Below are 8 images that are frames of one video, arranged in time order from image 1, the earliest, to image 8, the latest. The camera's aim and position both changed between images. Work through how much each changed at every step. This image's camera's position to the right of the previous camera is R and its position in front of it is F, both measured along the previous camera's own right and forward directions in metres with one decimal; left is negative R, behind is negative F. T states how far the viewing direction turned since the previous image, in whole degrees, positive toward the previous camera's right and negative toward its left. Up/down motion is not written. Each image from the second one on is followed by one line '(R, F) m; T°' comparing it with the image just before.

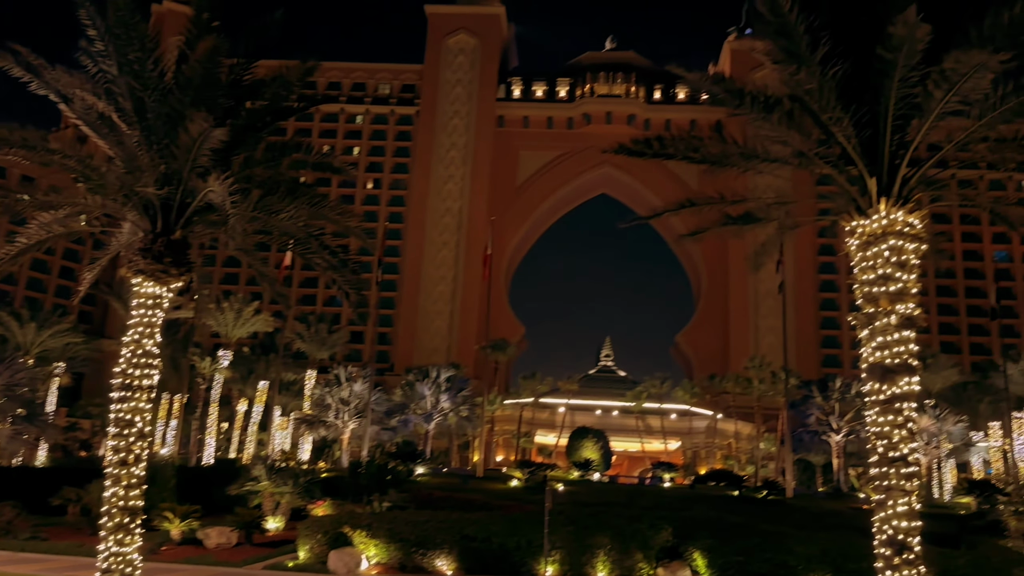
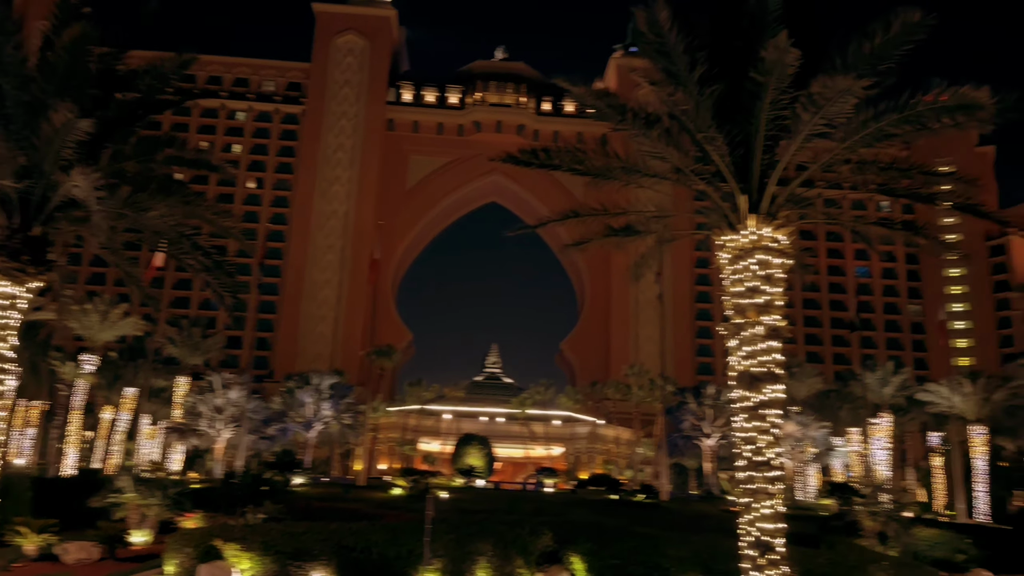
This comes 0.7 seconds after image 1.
(+0.1, 0.0) m; +8°
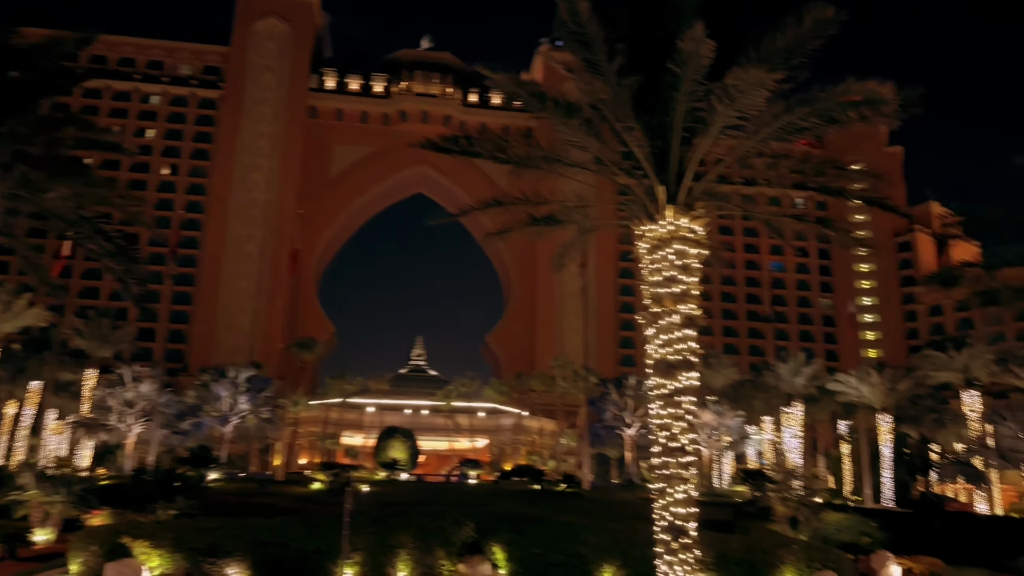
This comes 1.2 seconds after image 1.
(+0.1, +0.1) m; +5°
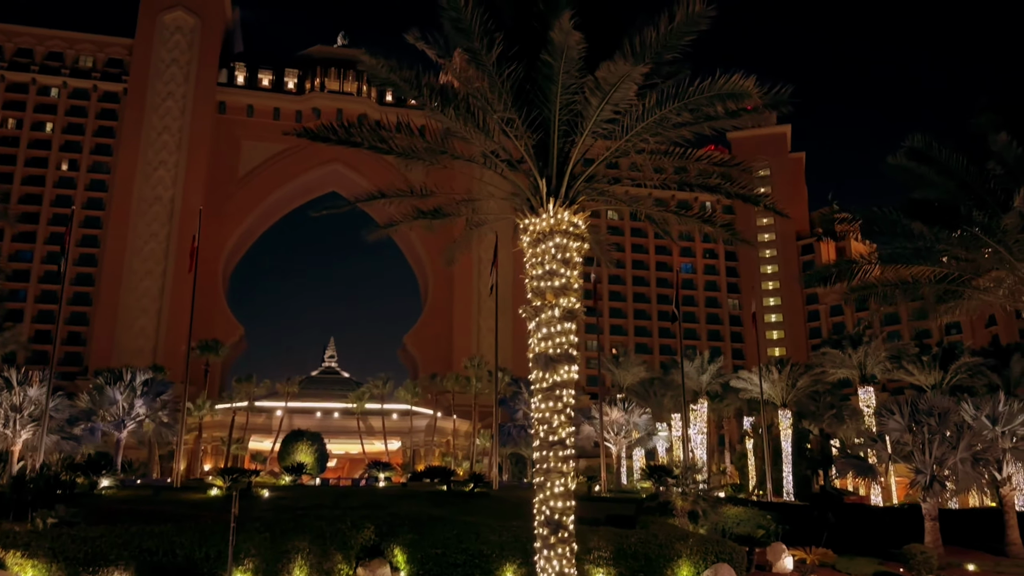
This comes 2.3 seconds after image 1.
(+0.5, +0.1) m; +5°
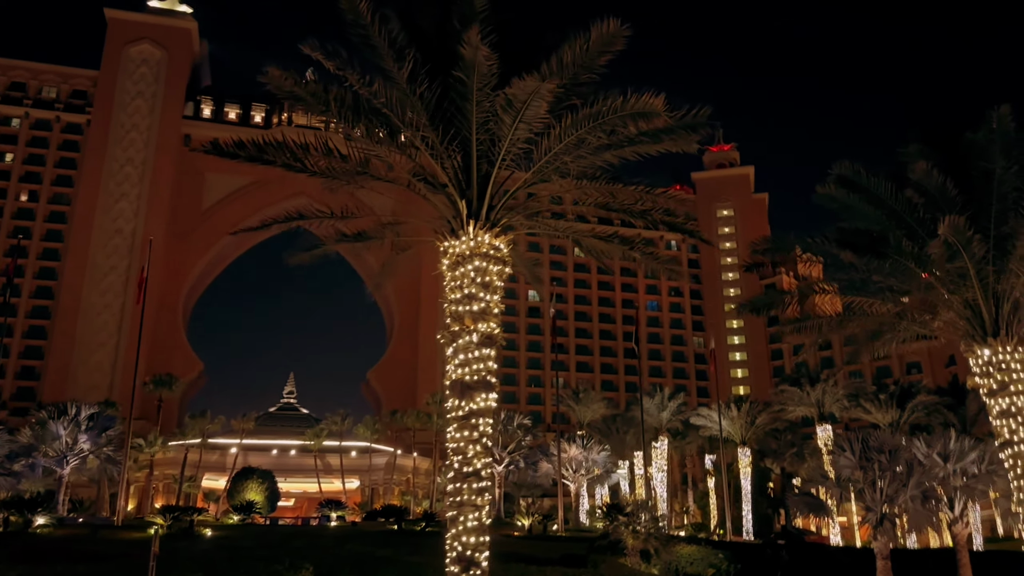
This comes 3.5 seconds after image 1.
(+0.6, +0.4) m; +2°
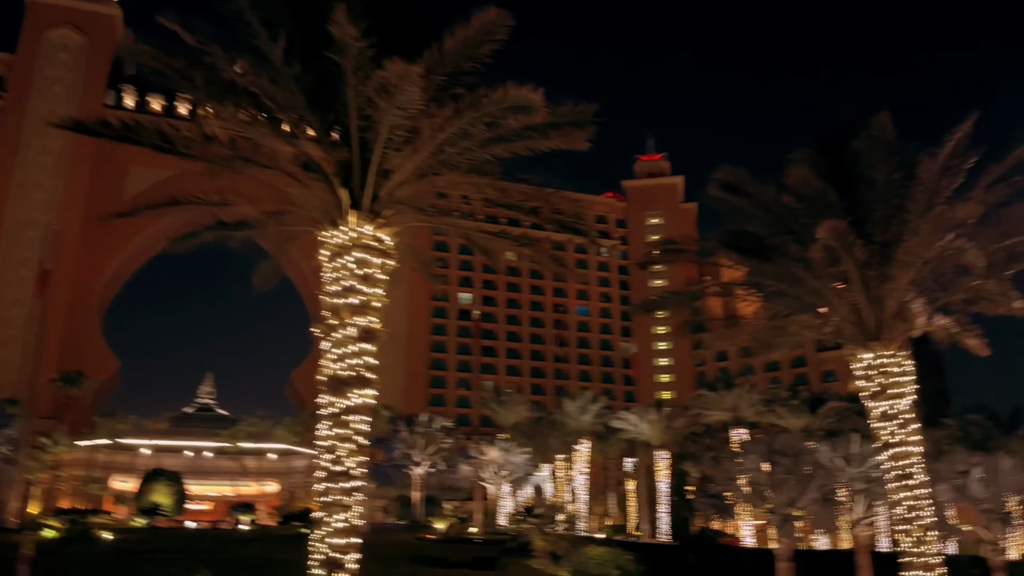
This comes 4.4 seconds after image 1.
(+0.6, +0.2) m; +4°
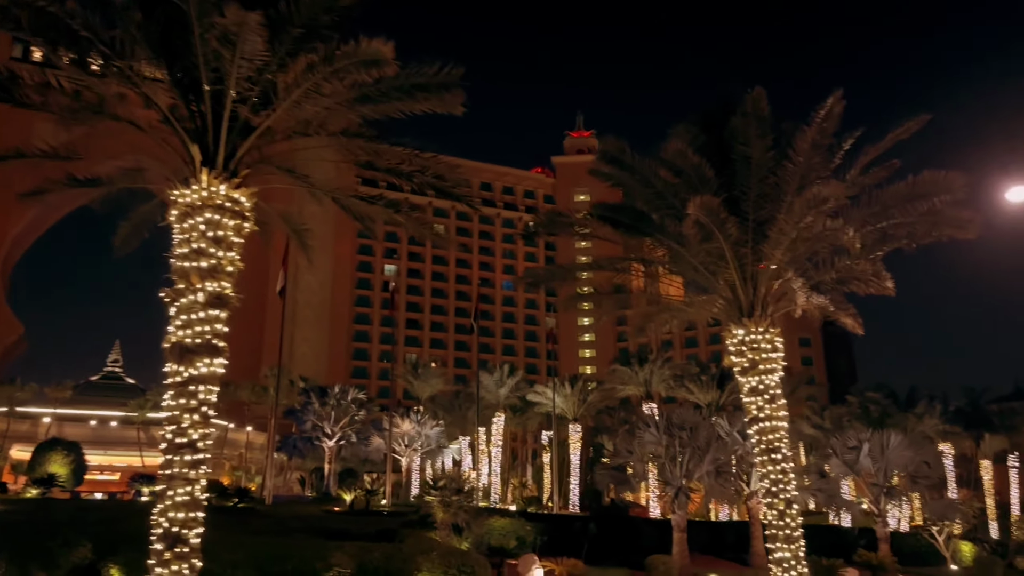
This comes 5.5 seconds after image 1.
(+0.8, +0.2) m; +5°
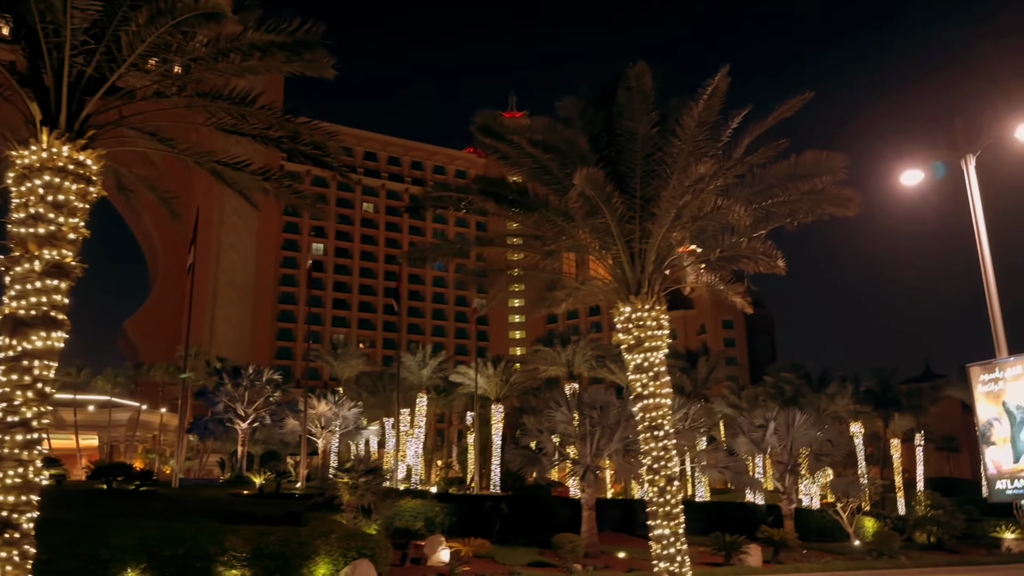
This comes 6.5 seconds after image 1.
(+0.7, +0.3) m; +4°
